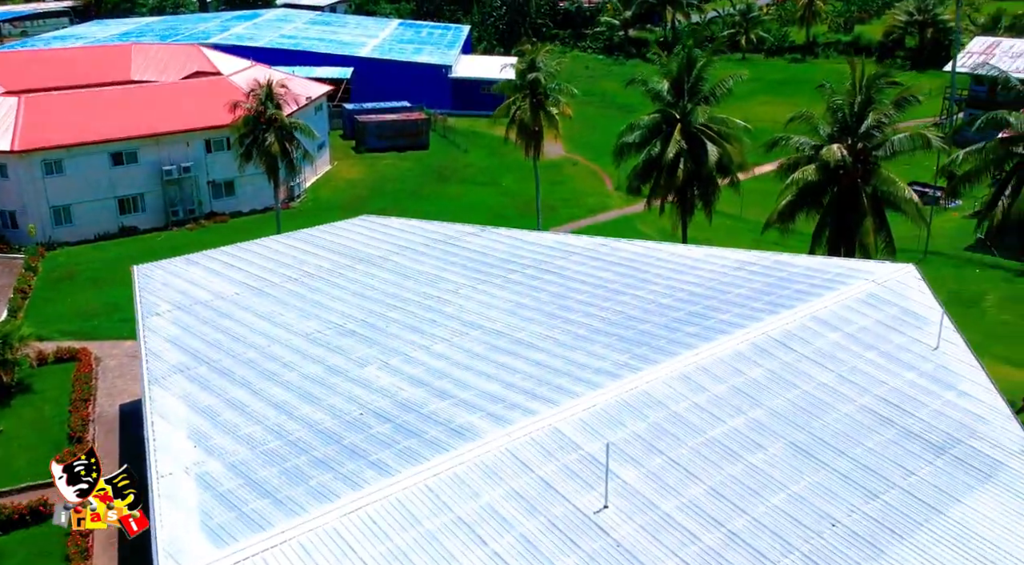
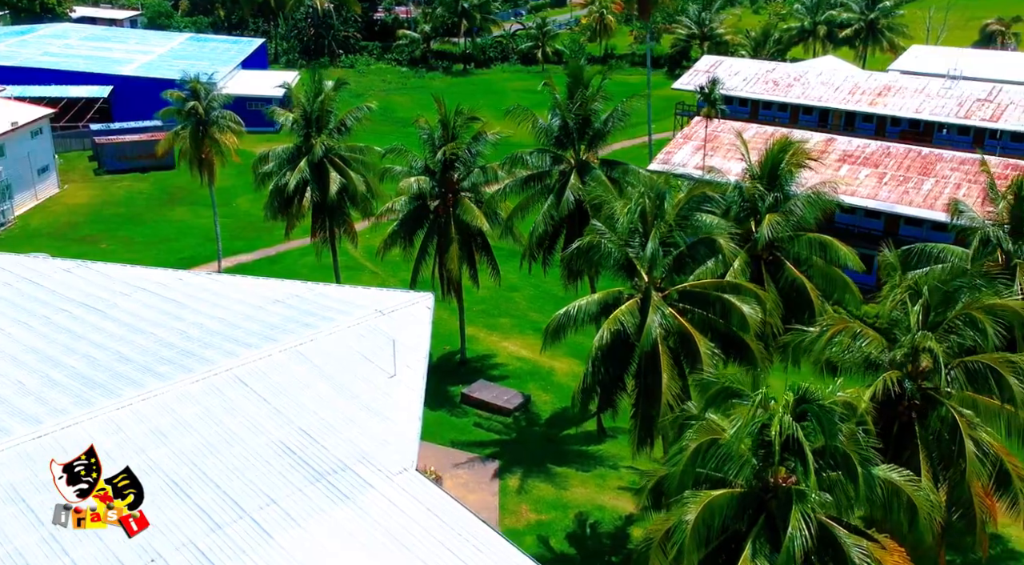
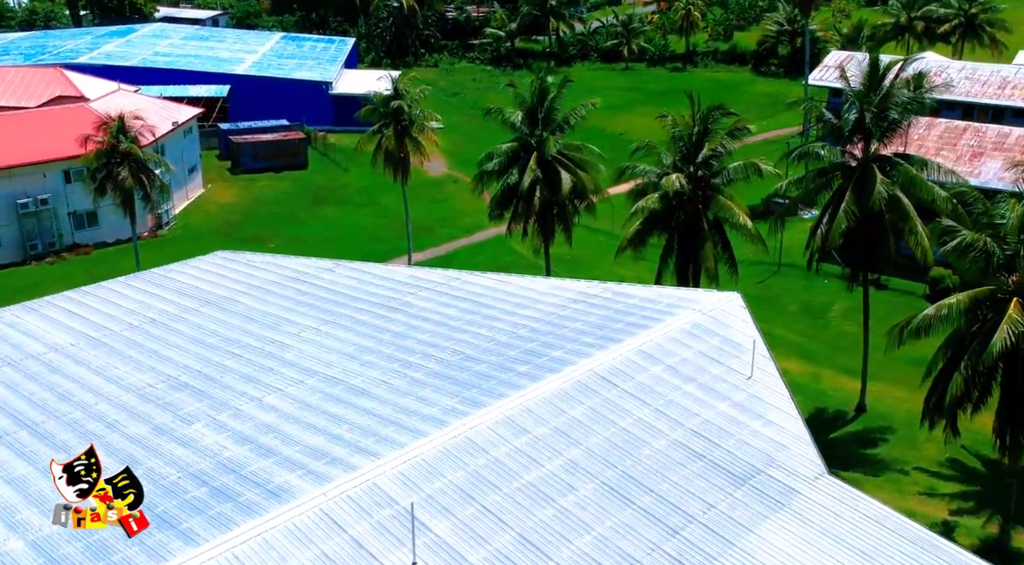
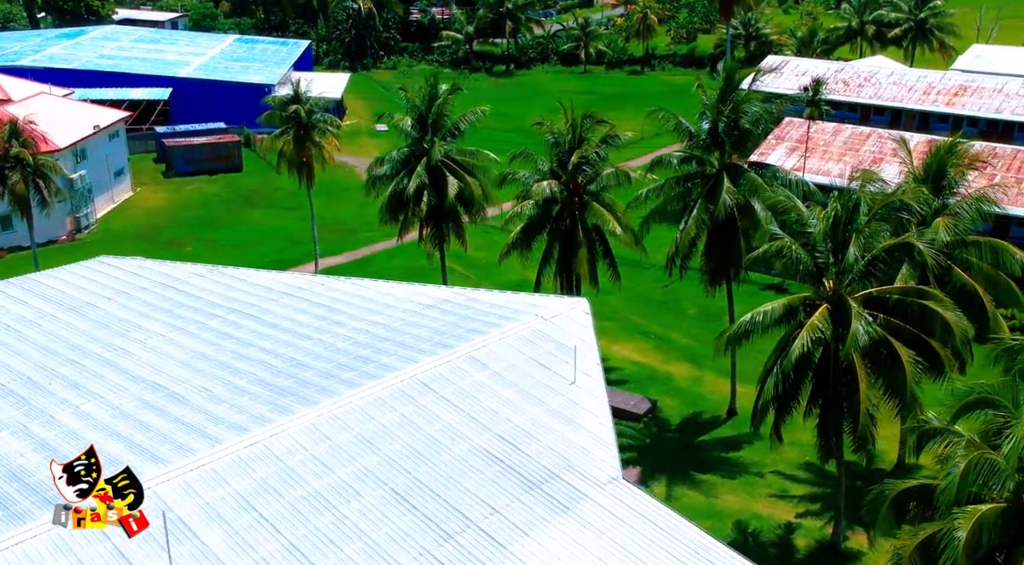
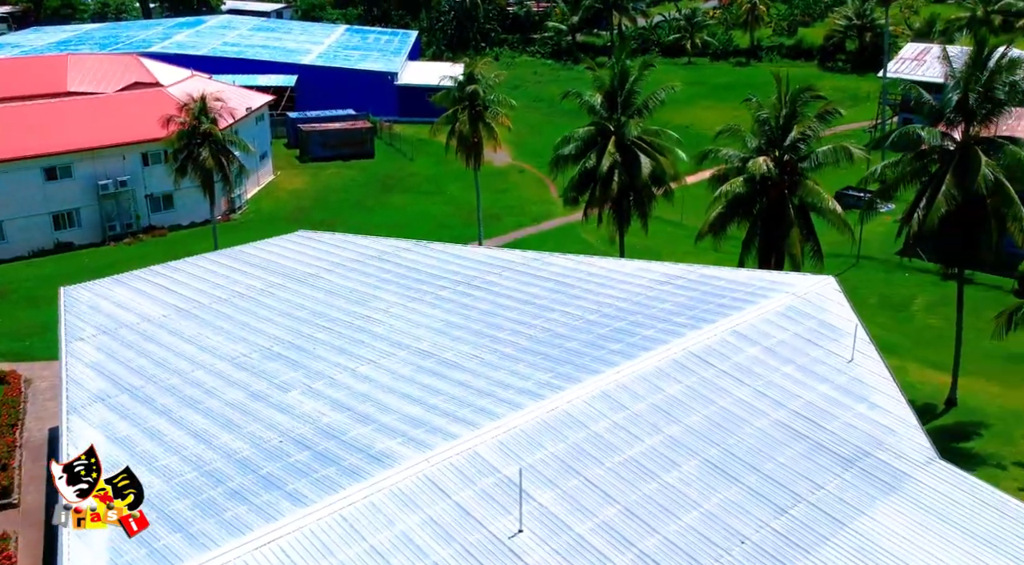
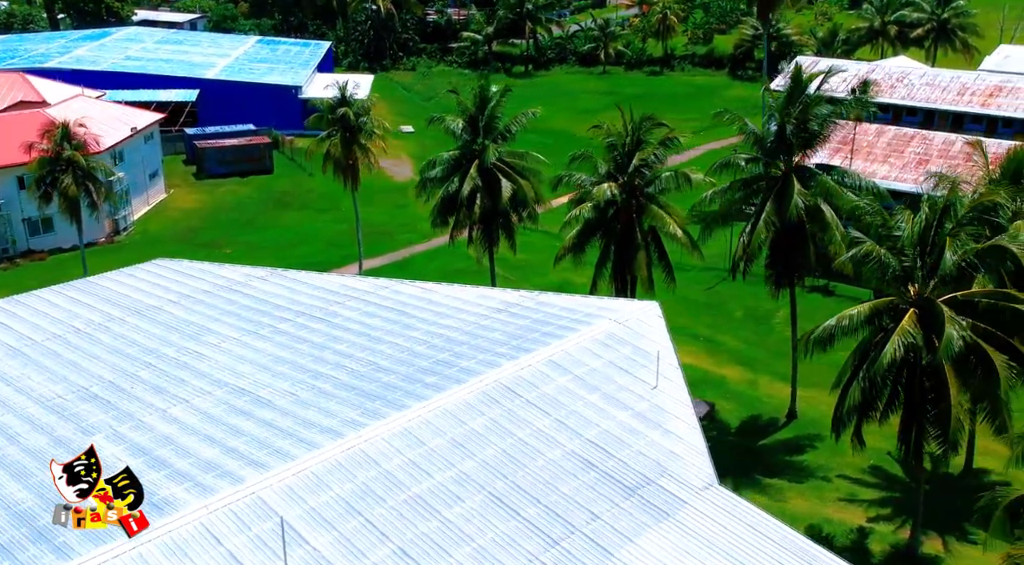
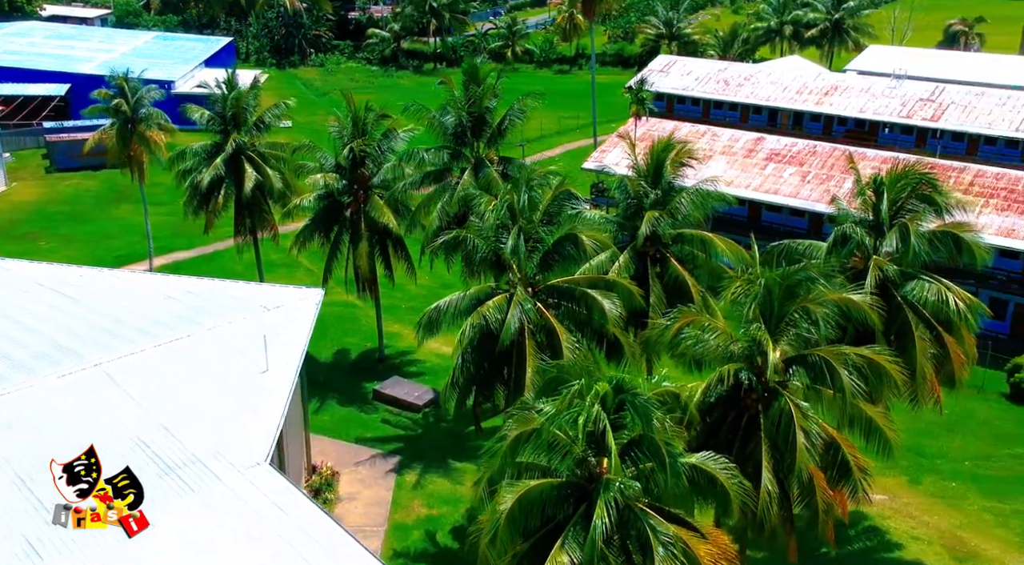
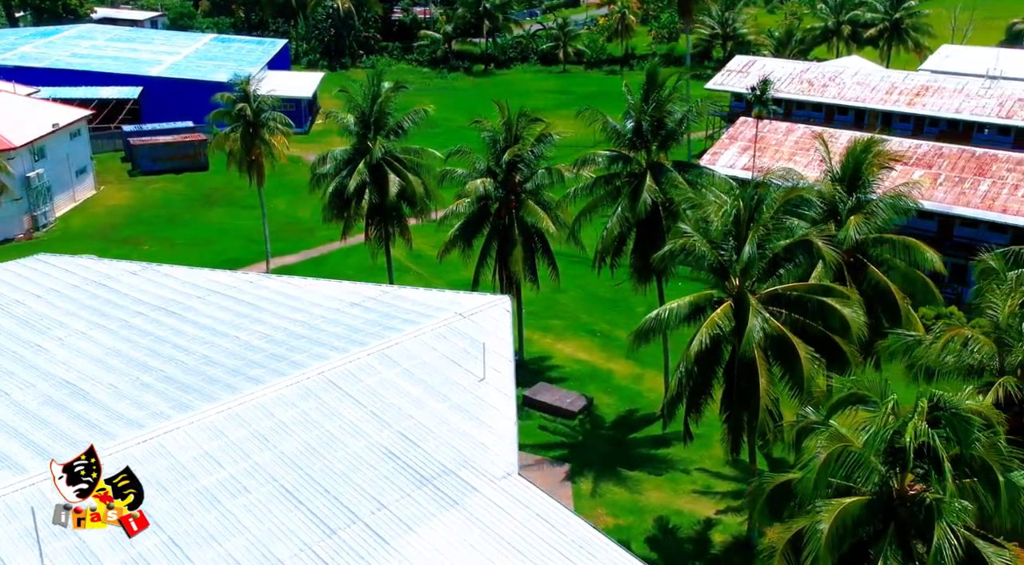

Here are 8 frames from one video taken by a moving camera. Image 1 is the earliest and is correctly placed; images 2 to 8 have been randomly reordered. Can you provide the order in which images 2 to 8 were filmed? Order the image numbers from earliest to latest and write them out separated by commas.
5, 3, 6, 4, 8, 2, 7
